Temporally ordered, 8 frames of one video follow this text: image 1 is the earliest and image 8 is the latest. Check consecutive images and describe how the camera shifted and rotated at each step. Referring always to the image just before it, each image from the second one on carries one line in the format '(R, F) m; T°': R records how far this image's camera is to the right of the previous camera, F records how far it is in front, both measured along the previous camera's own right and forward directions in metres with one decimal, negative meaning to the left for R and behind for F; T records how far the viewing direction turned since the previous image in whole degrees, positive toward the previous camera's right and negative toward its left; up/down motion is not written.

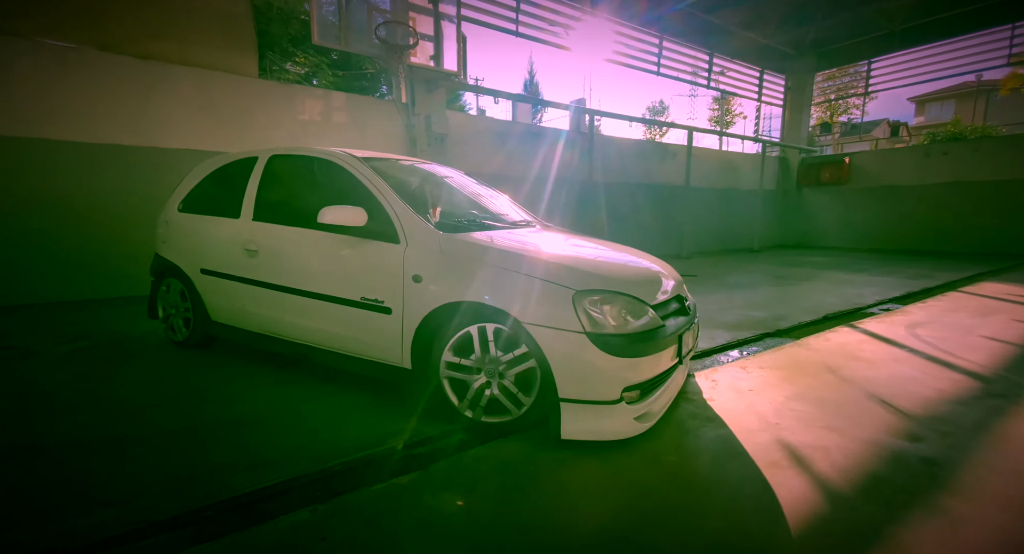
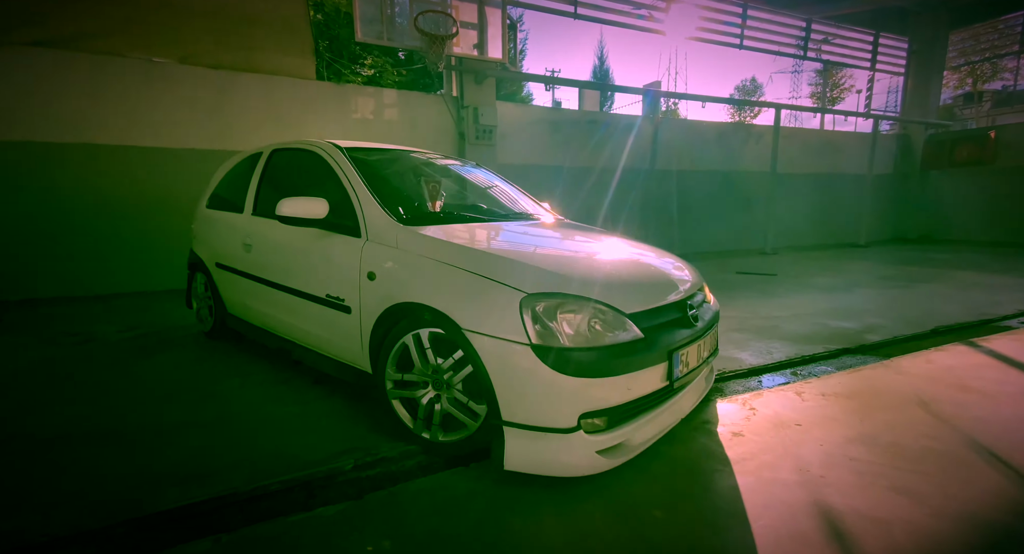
(+0.5, +0.4) m; -11°
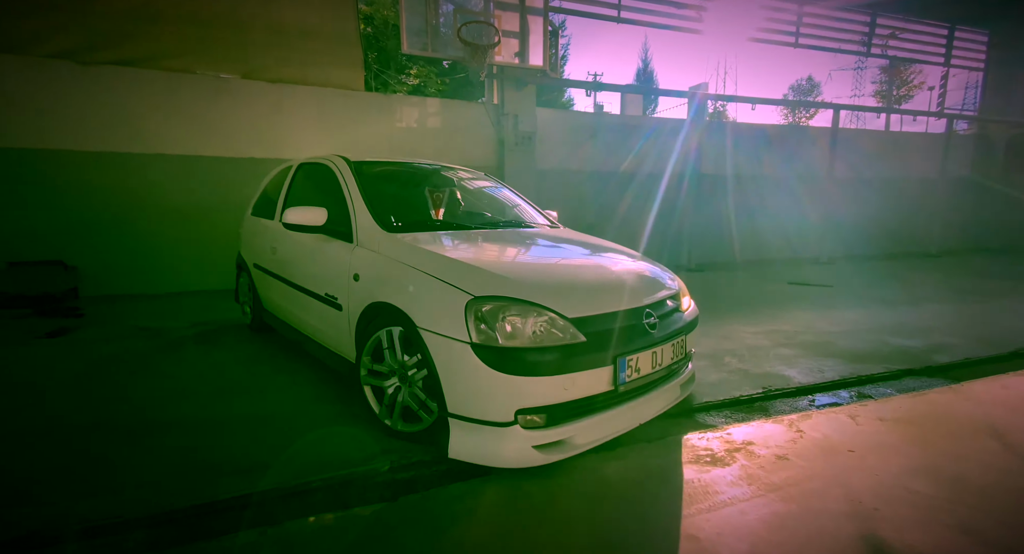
(+0.1, 0.0) m; -5°
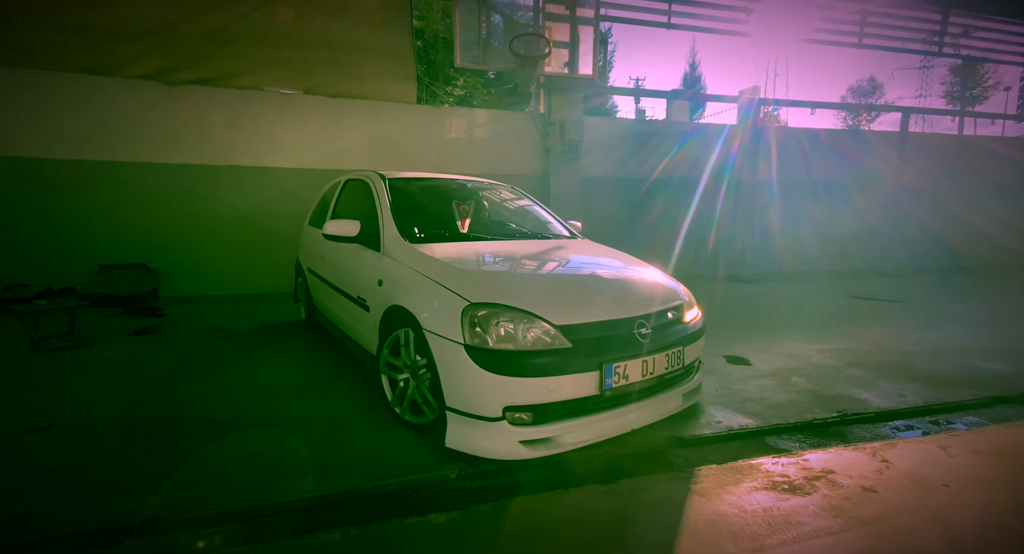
(-0.1, 0.0) m; -4°
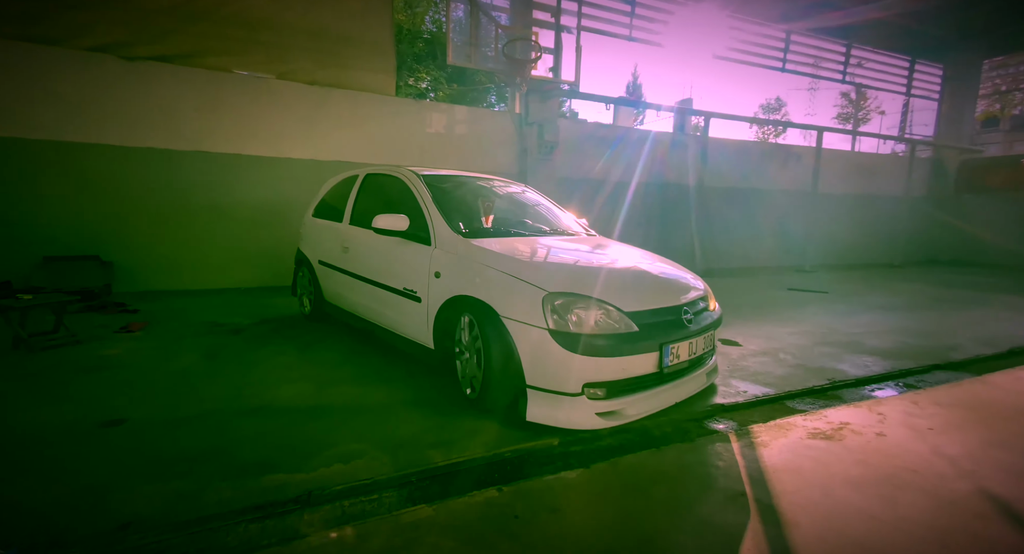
(-0.9, -0.2) m; +10°
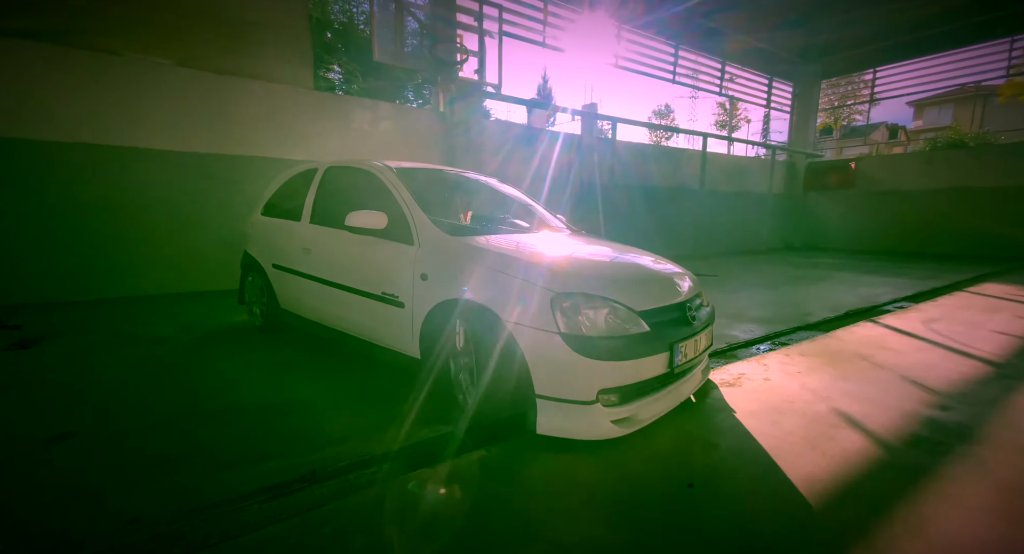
(-0.4, -0.3) m; +12°
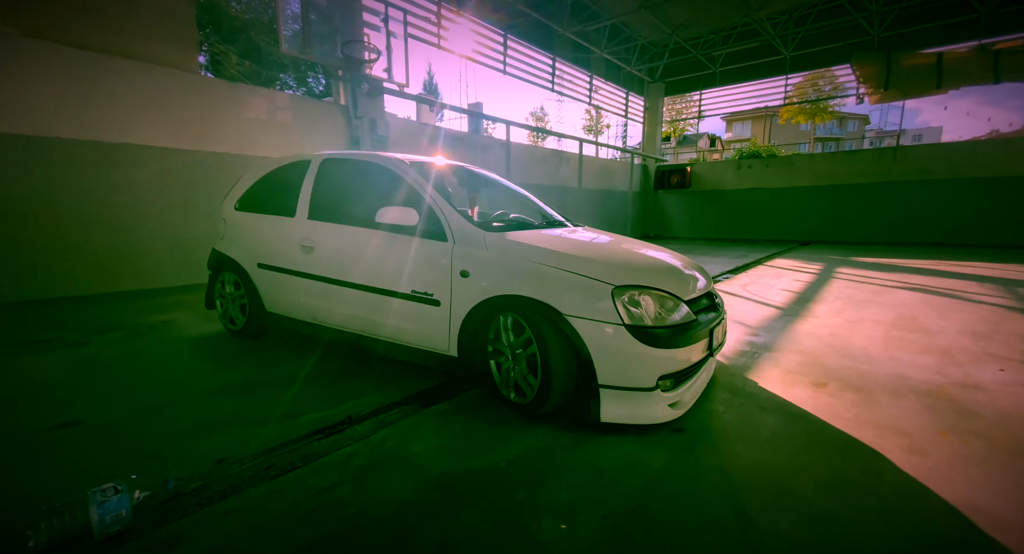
(-0.8, -0.8) m; +16°
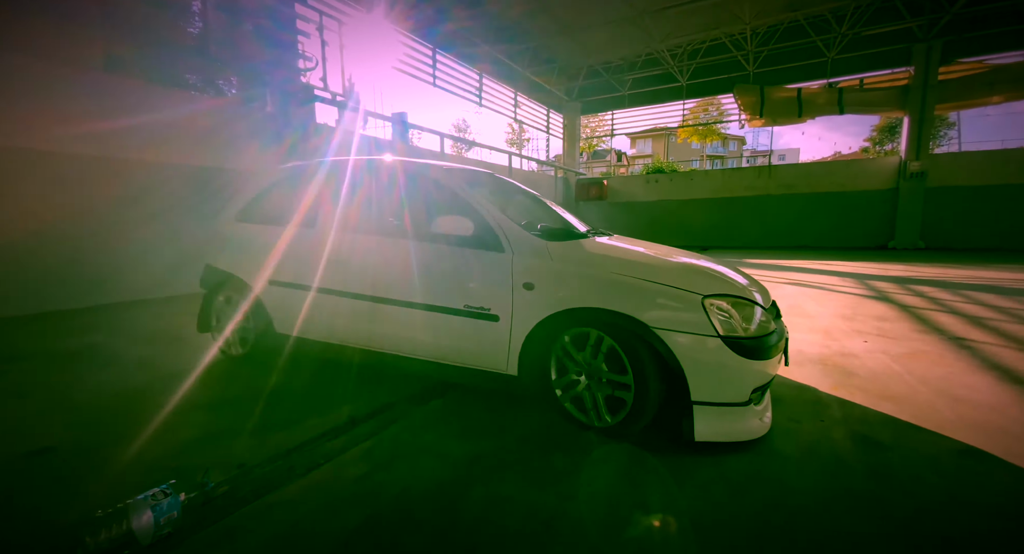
(-0.6, -0.4) m; +11°
